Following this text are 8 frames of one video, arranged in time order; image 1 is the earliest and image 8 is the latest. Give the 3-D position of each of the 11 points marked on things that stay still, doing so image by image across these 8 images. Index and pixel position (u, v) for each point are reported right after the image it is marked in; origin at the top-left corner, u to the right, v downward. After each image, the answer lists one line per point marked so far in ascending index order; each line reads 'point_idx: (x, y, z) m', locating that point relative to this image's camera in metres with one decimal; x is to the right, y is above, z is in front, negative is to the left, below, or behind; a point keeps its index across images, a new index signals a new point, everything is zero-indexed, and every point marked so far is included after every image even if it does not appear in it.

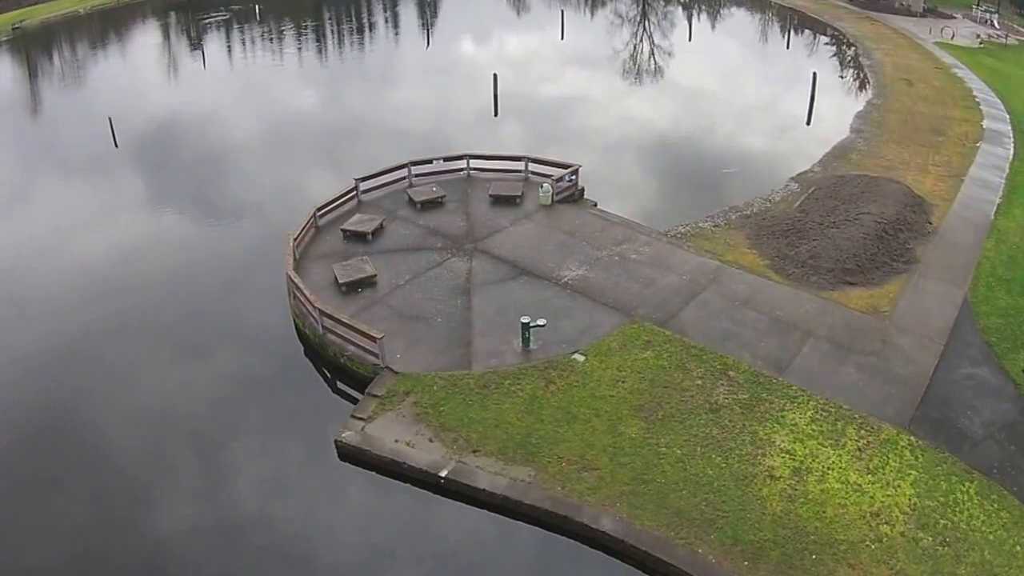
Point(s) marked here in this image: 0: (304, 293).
0: (-3.8, -0.2, +14.6) m
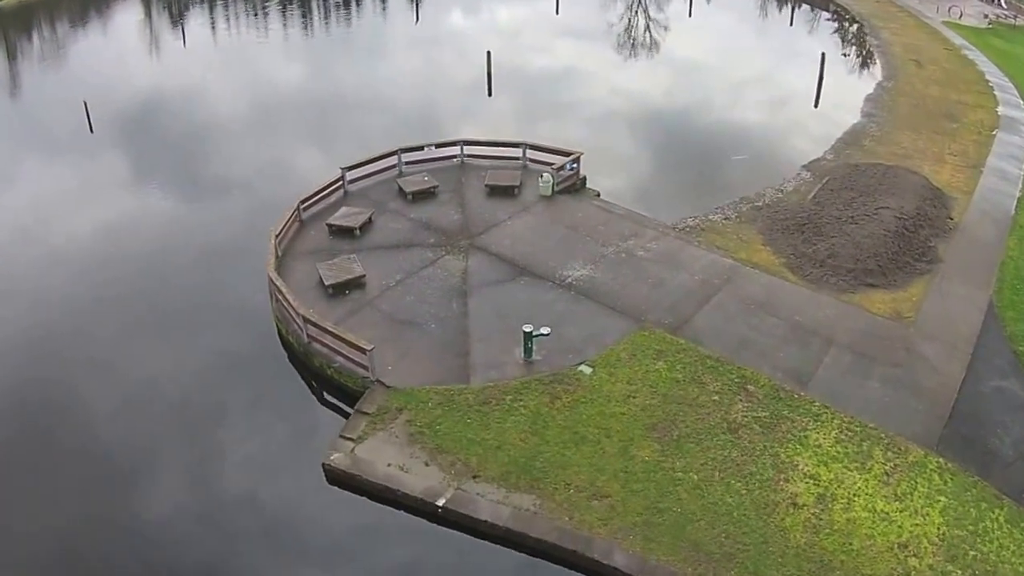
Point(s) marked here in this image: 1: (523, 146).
0: (-3.7, -0.2, +13.4) m
1: (+0.2, +3.1, +17.7) m
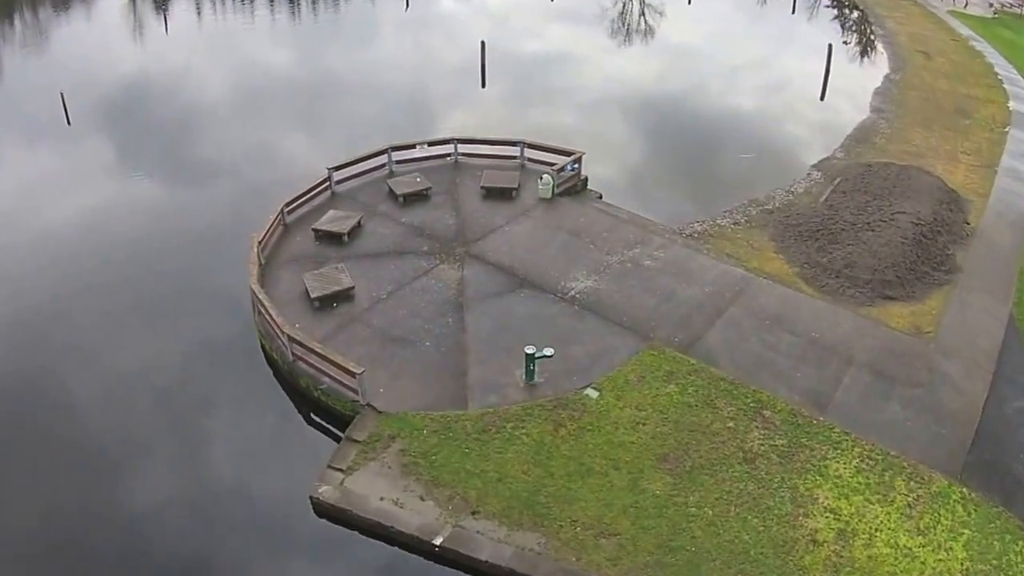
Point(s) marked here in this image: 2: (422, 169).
0: (-3.7, -0.4, +12.5) m
1: (+0.2, +3.0, +16.7) m
2: (-1.8, +2.4, +16.4) m
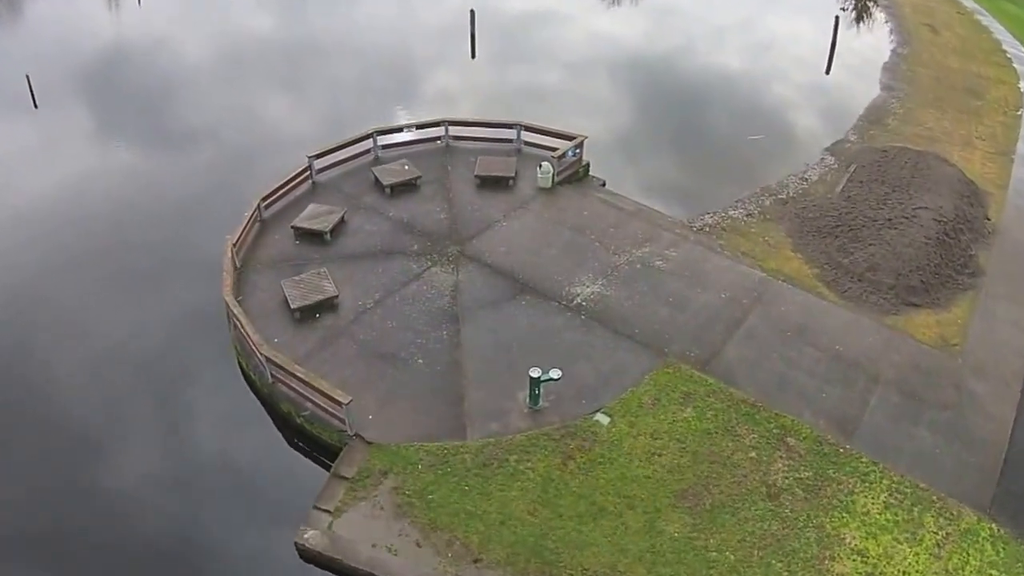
0: (-3.7, -0.6, +11.2) m
1: (+0.1, +3.1, +15.4) m
2: (-1.9, +2.5, +15.0) m
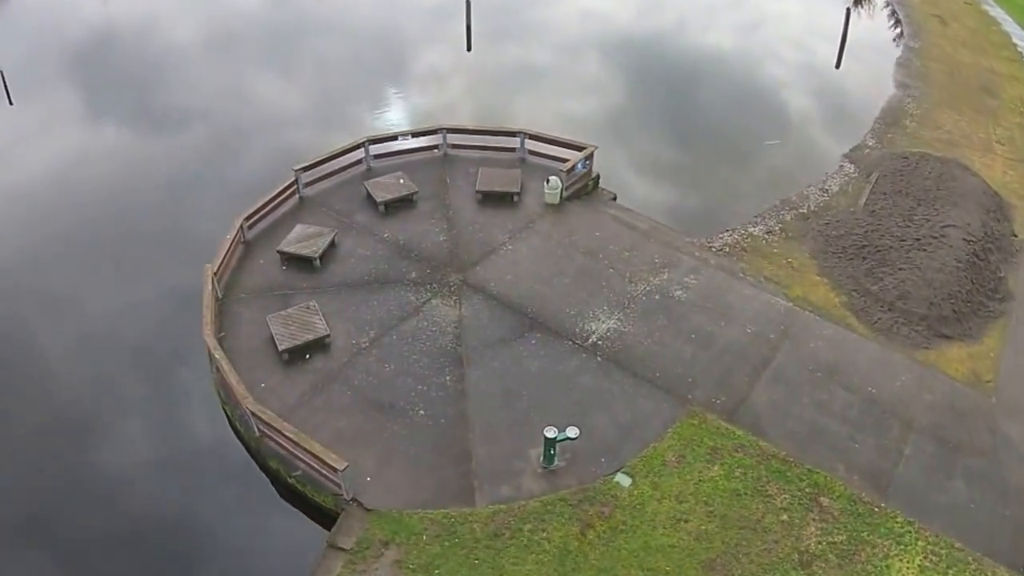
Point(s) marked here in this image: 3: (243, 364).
0: (-3.5, -1.2, +10.1) m
1: (+0.2, +2.7, +14.2) m
2: (-1.8, +2.1, +13.8) m
3: (-3.6, -1.0, +10.6) m
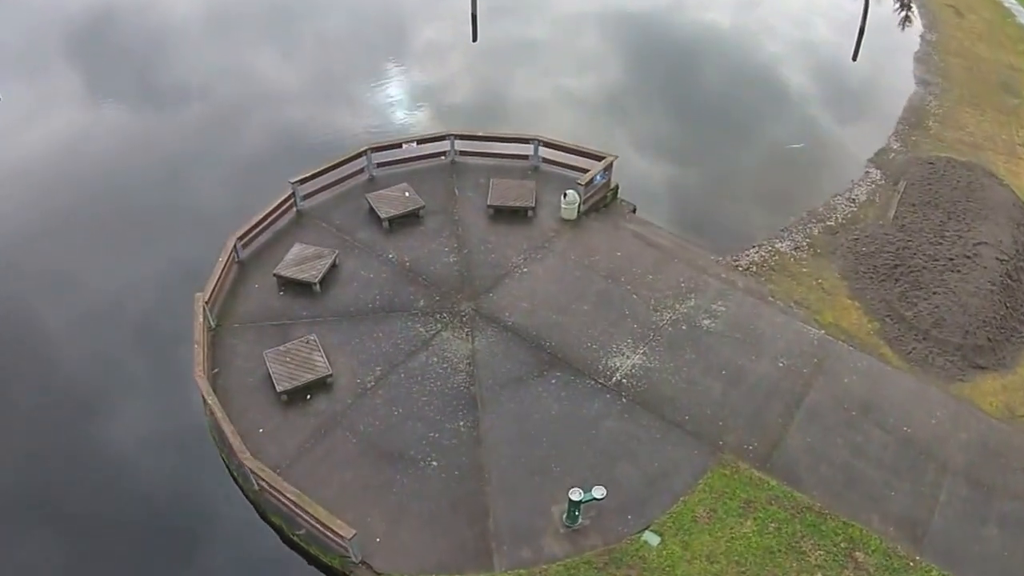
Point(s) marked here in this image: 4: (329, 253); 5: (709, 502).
0: (-3.3, -1.6, +9.2) m
1: (+0.4, +2.4, +13.1) m
2: (-1.6, +1.8, +12.8) m
3: (-3.3, -1.4, +9.7) m
4: (-2.6, +0.5, +11.2) m
5: (+2.4, -2.6, +9.7) m
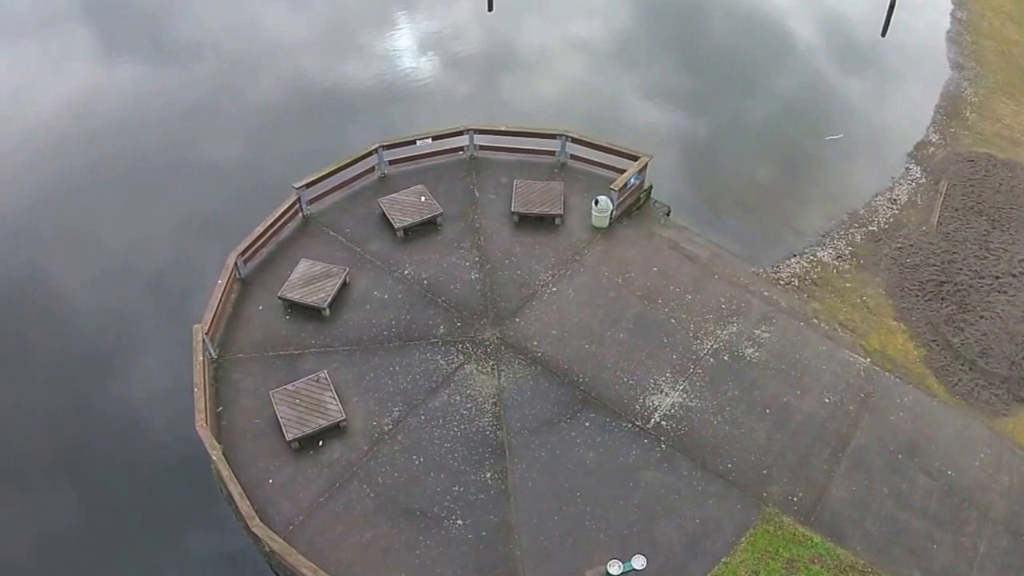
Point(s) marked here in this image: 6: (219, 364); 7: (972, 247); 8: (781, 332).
0: (-2.9, -2.0, +8.3) m
1: (+0.8, +2.3, +11.9) m
2: (-1.3, +1.7, +11.5) m
3: (-3.0, -1.8, +8.8) m
4: (-2.2, +0.2, +10.1) m
5: (+2.7, -3.1, +9.1) m
6: (-3.5, -0.9, +9.3) m
7: (+7.6, +0.7, +13.2) m
8: (+3.7, -0.6, +11.1) m
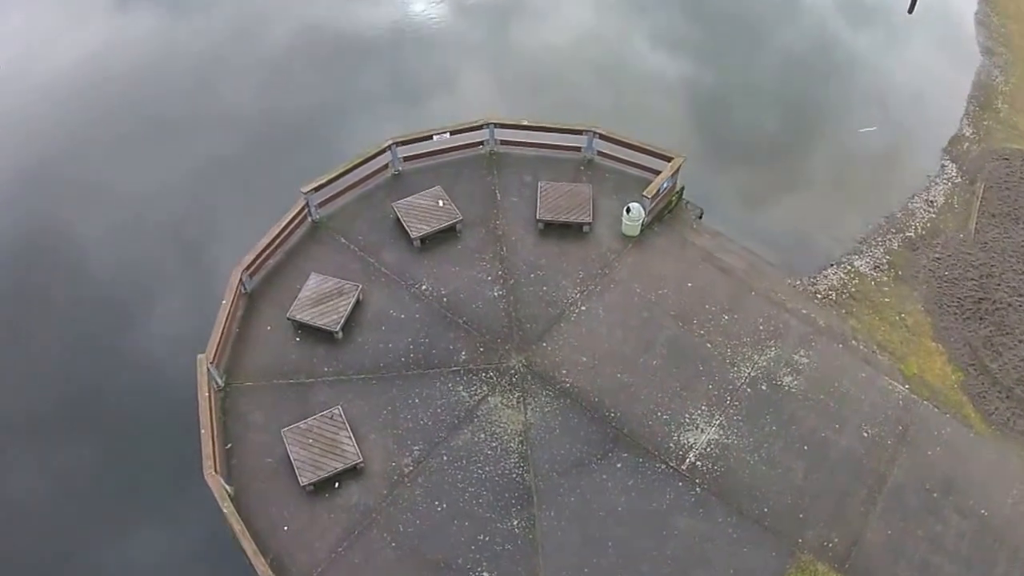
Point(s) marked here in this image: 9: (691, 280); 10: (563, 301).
0: (-2.6, -2.4, +7.5) m
1: (+1.1, +2.1, +10.9) m
2: (-0.9, +1.6, +10.5) m
3: (-2.6, -2.1, +8.0) m
4: (-1.8, 0.0, +9.1) m
5: (+3.0, -3.5, +8.6) m
6: (-3.1, -1.1, +8.4) m
7: (+7.8, +0.4, +12.6) m
8: (+4.0, -0.9, +10.5) m
9: (+2.3, +0.1, +10.6) m
10: (+0.7, -0.2, +9.9) m
